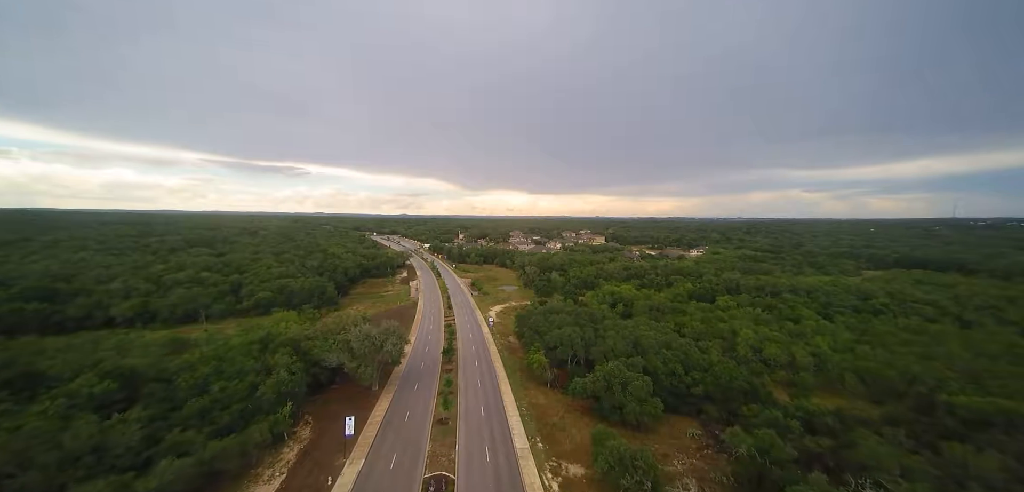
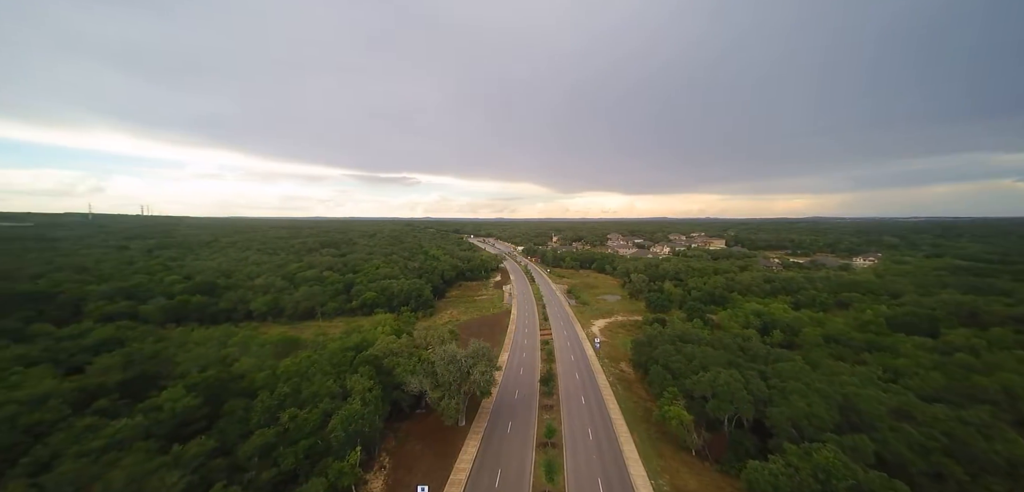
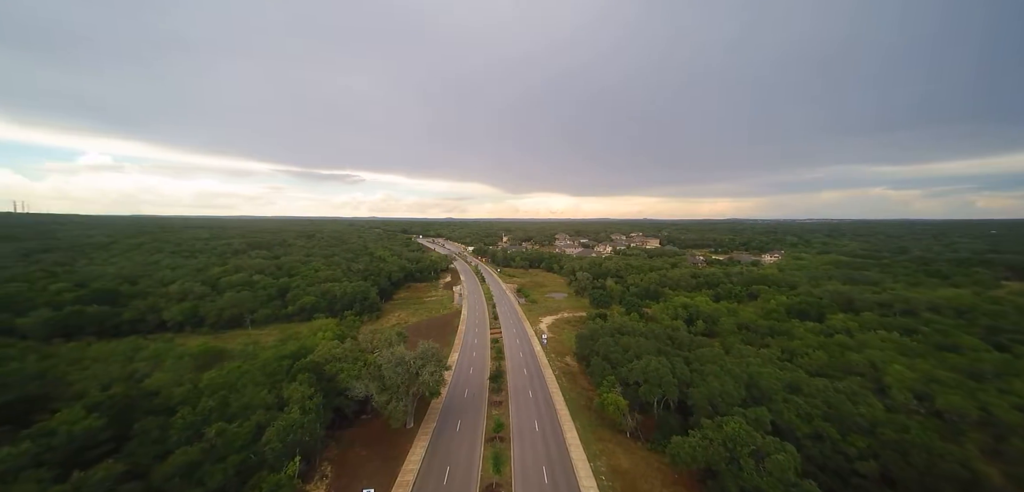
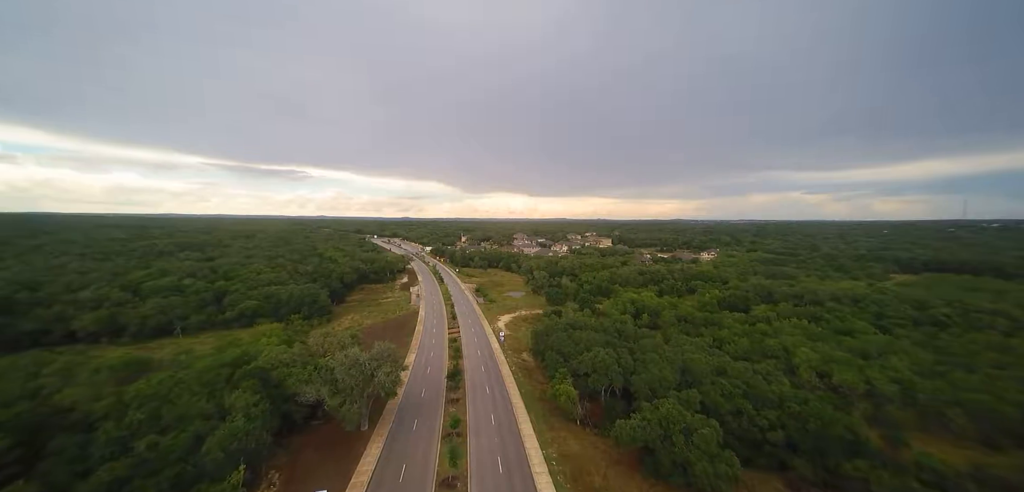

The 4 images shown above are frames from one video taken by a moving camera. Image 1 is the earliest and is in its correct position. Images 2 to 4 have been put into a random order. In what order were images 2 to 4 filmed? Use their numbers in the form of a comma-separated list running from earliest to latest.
4, 3, 2
